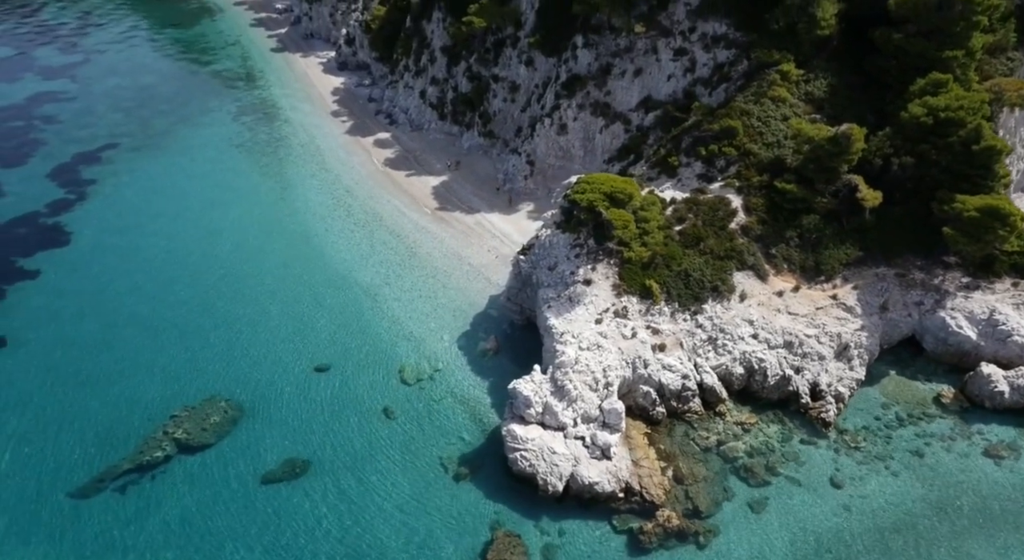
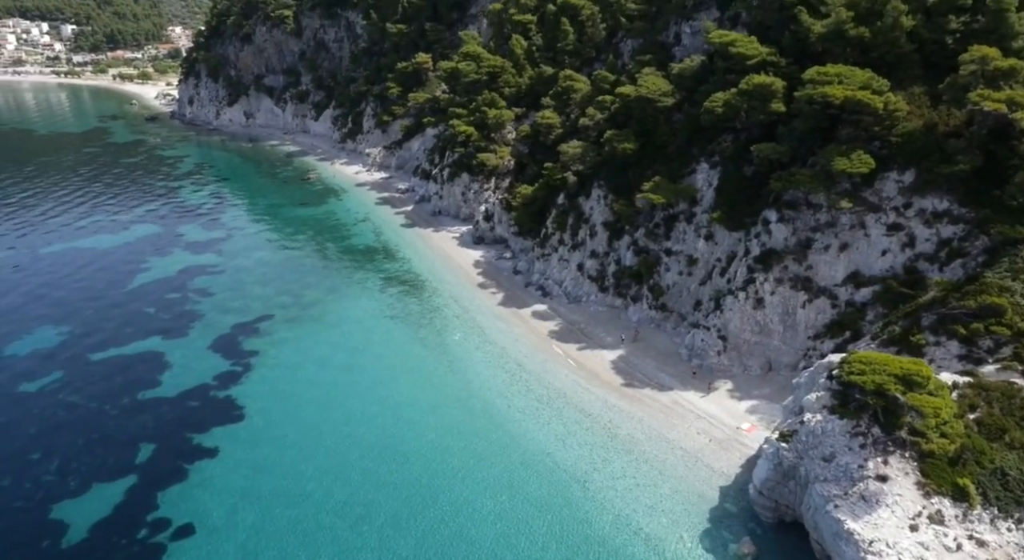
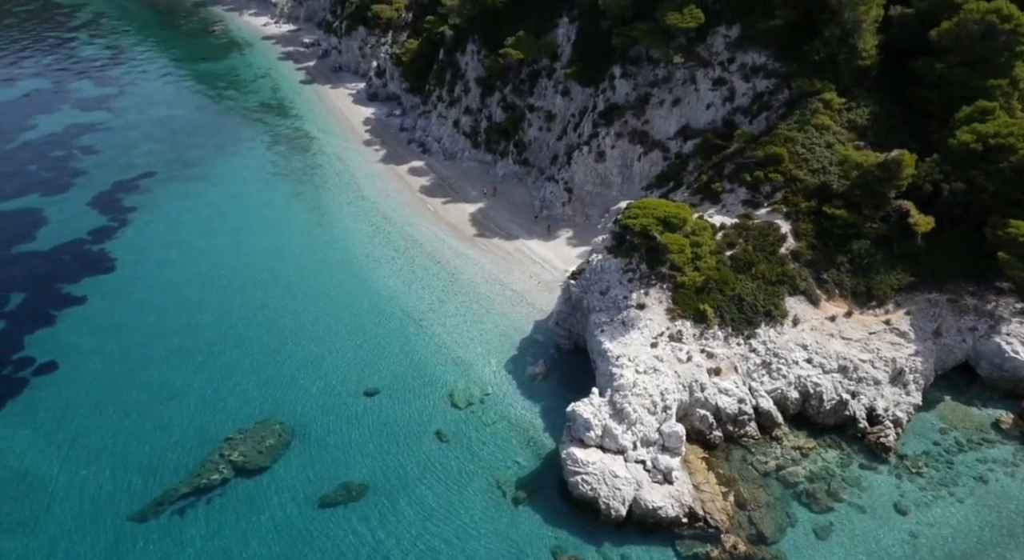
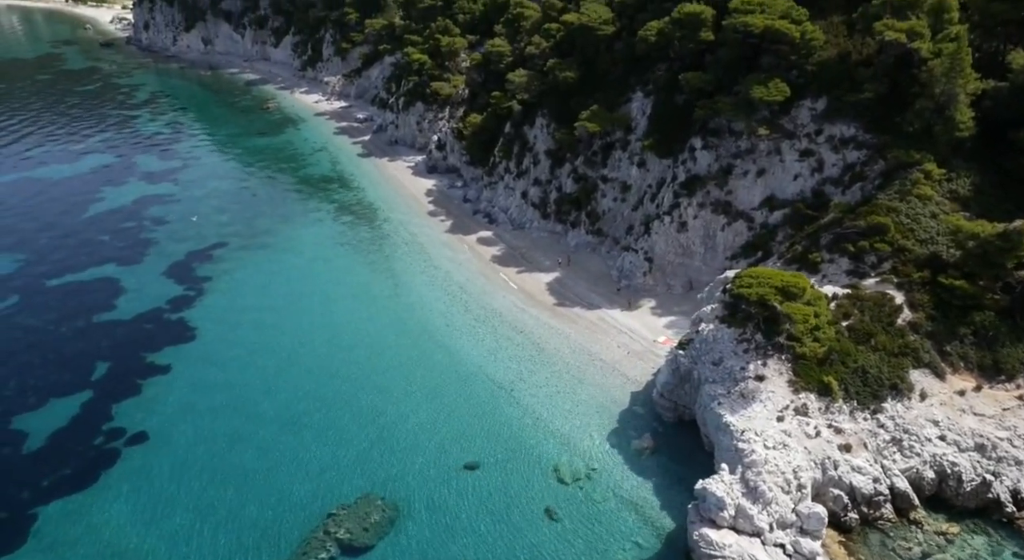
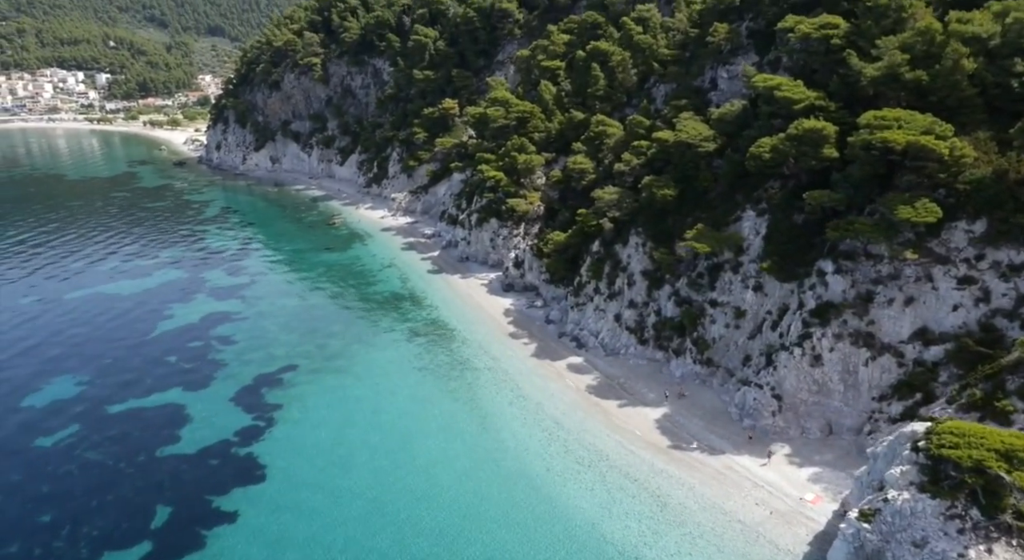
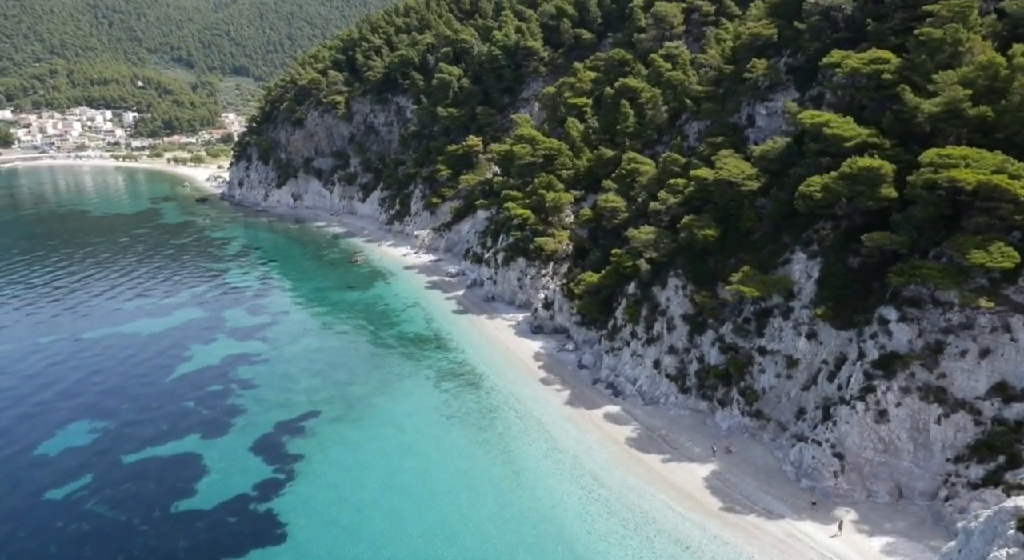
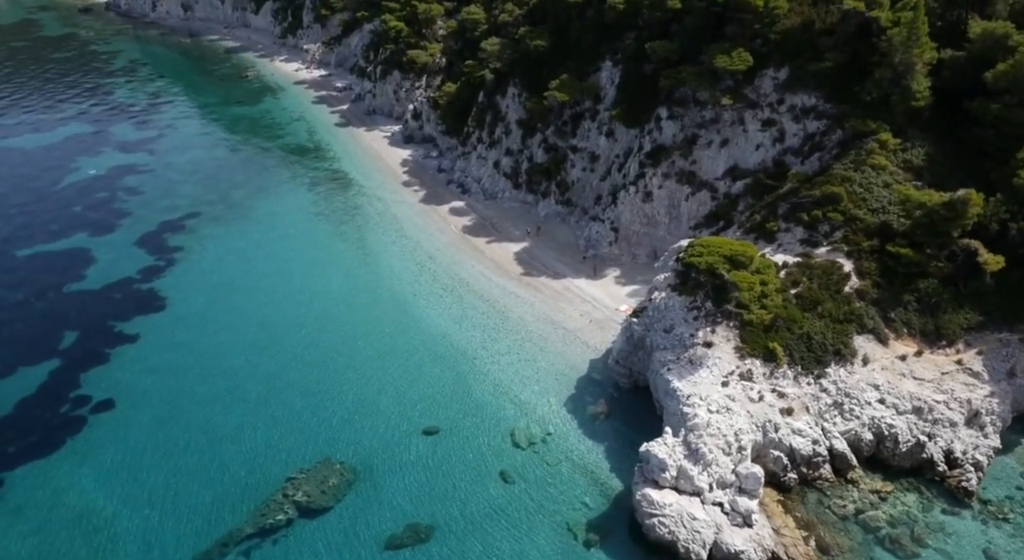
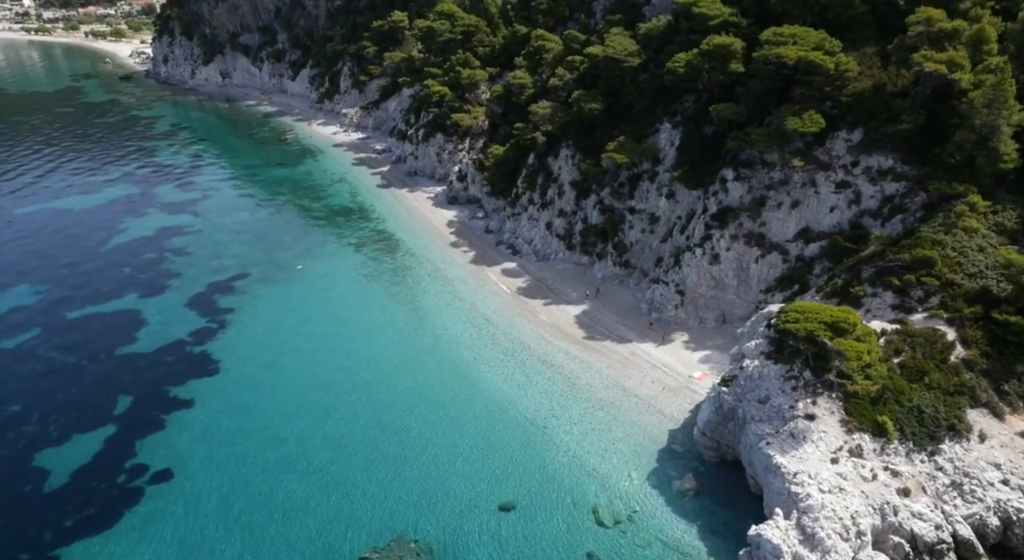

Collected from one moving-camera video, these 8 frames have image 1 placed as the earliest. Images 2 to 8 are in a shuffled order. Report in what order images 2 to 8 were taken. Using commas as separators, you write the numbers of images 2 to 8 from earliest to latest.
3, 7, 4, 8, 2, 5, 6
